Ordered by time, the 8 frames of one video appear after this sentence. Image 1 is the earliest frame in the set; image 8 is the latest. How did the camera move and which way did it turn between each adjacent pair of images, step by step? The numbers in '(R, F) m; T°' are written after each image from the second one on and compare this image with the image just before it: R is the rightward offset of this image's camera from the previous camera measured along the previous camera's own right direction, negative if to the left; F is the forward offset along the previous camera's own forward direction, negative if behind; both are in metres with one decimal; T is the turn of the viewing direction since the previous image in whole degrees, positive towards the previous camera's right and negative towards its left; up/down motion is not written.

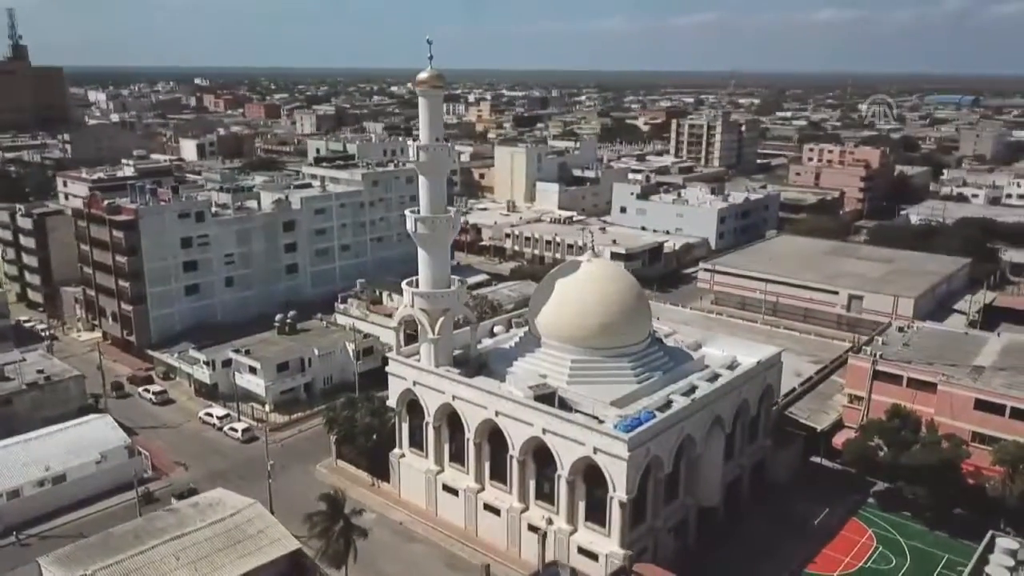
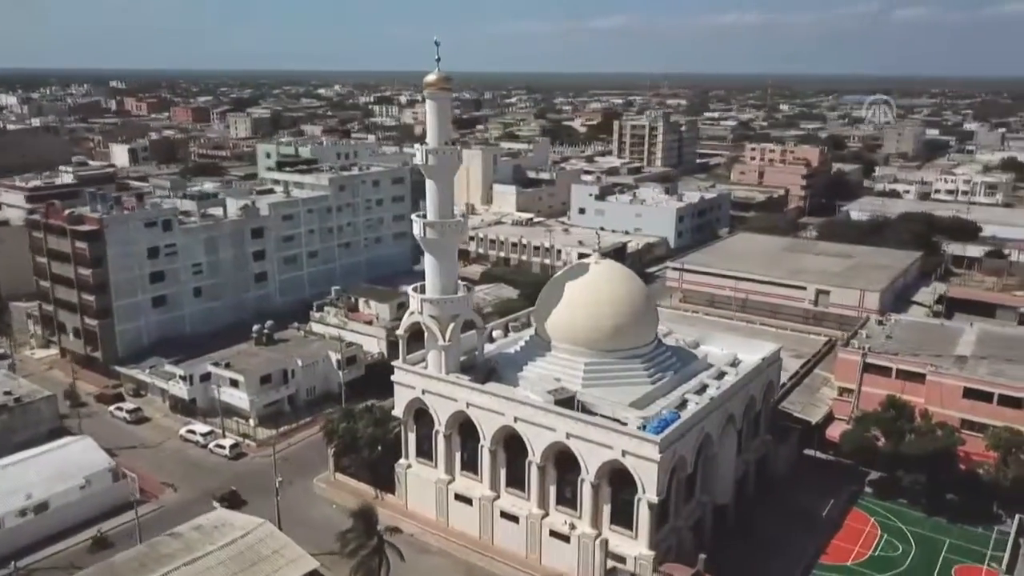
(-3.1, +0.5) m; +5°
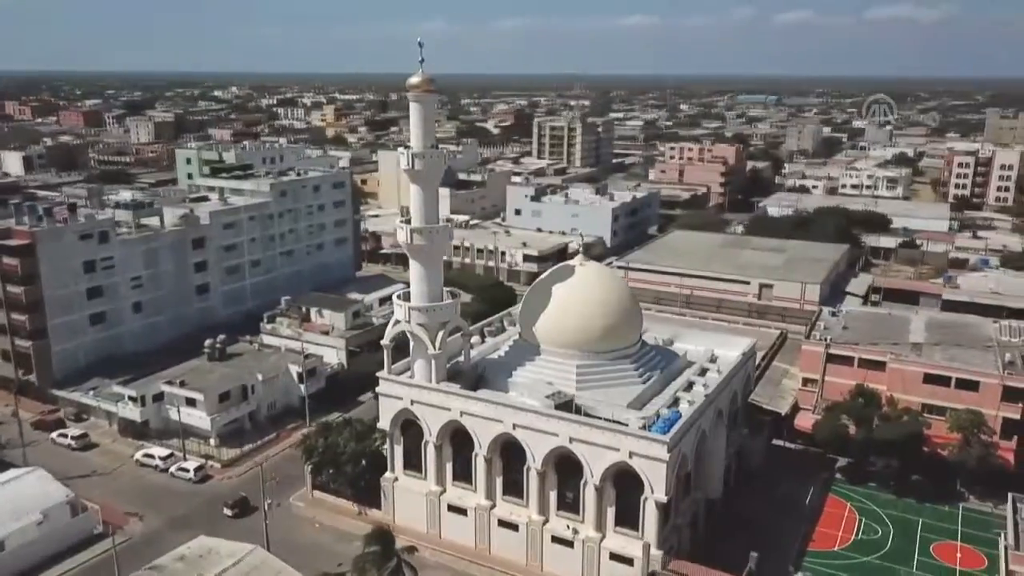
(-3.1, +0.6) m; +7°
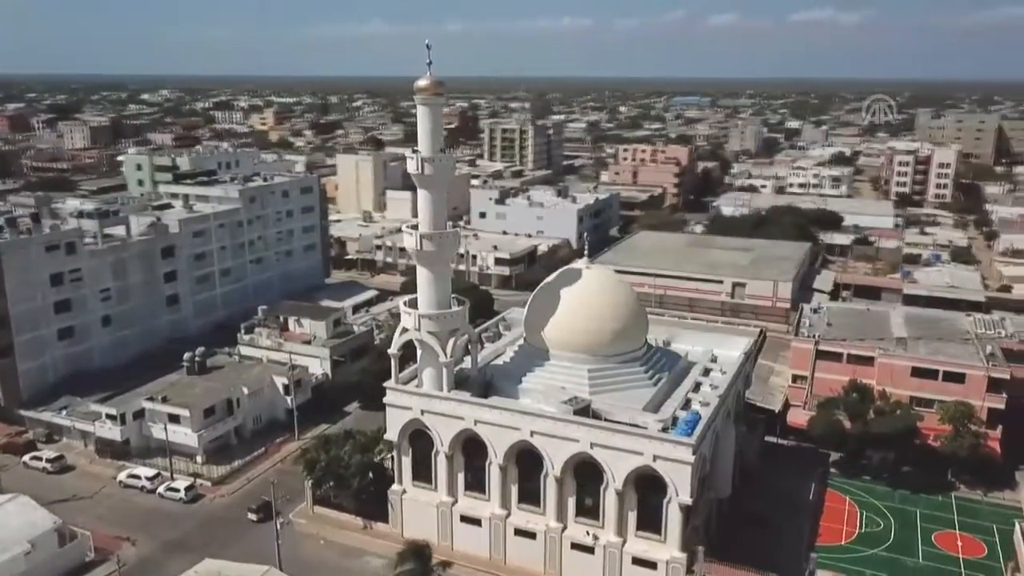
(-2.6, +0.5) m; +4°
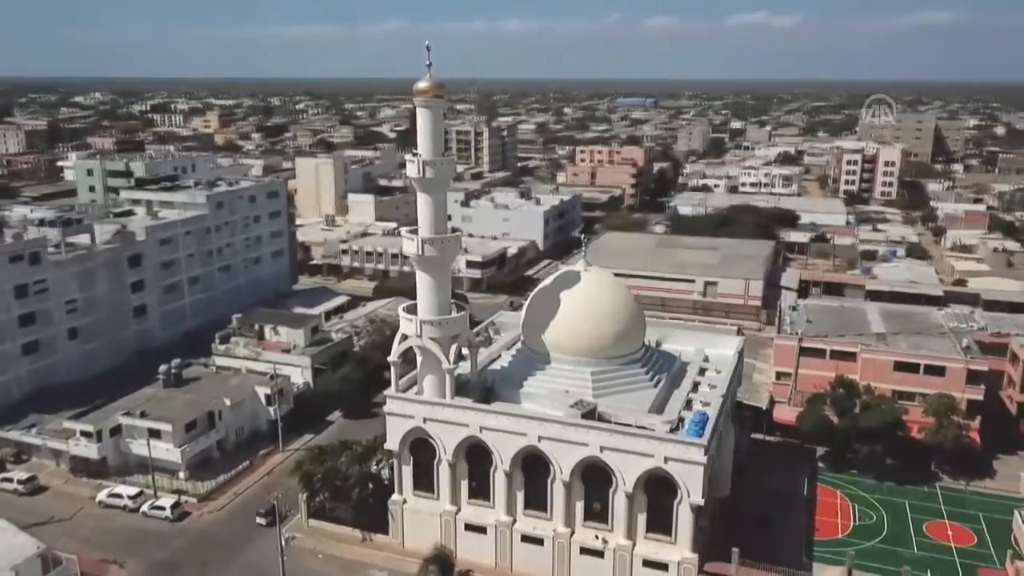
(-2.1, +0.4) m; +4°
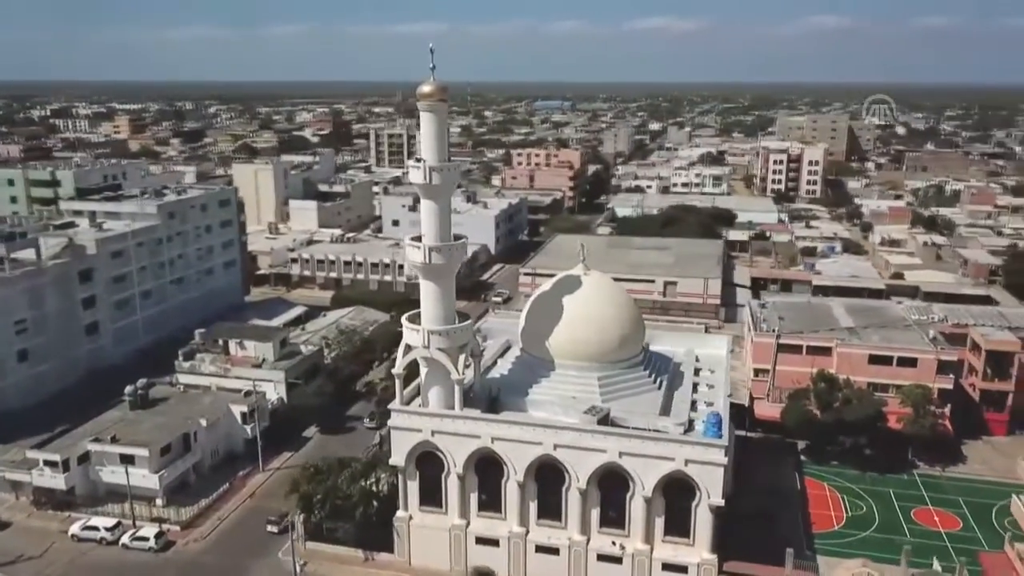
(-3.2, +0.7) m; +6°
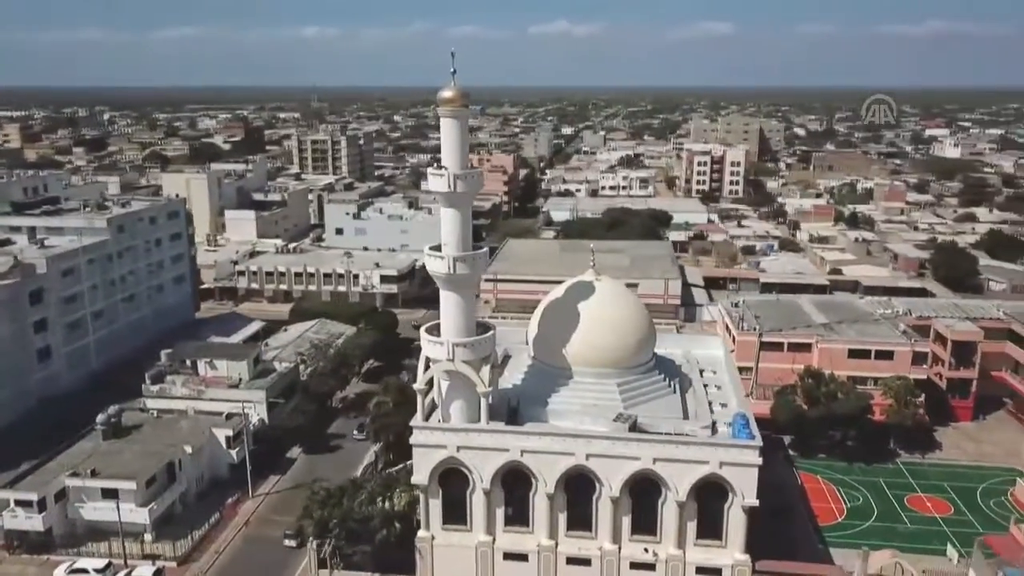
(-4.0, +0.8) m; +6°
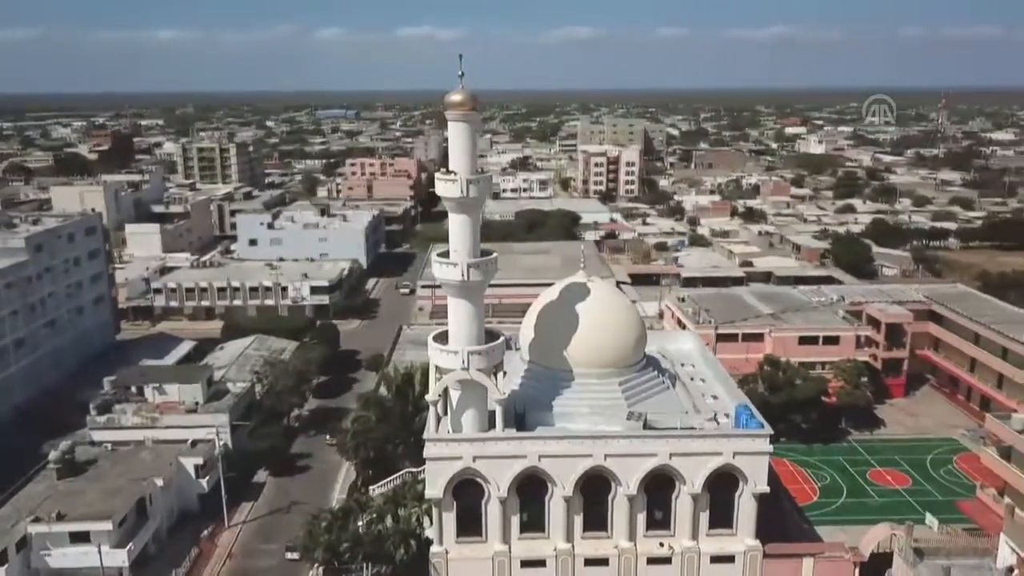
(-4.5, +0.6) m; +9°
